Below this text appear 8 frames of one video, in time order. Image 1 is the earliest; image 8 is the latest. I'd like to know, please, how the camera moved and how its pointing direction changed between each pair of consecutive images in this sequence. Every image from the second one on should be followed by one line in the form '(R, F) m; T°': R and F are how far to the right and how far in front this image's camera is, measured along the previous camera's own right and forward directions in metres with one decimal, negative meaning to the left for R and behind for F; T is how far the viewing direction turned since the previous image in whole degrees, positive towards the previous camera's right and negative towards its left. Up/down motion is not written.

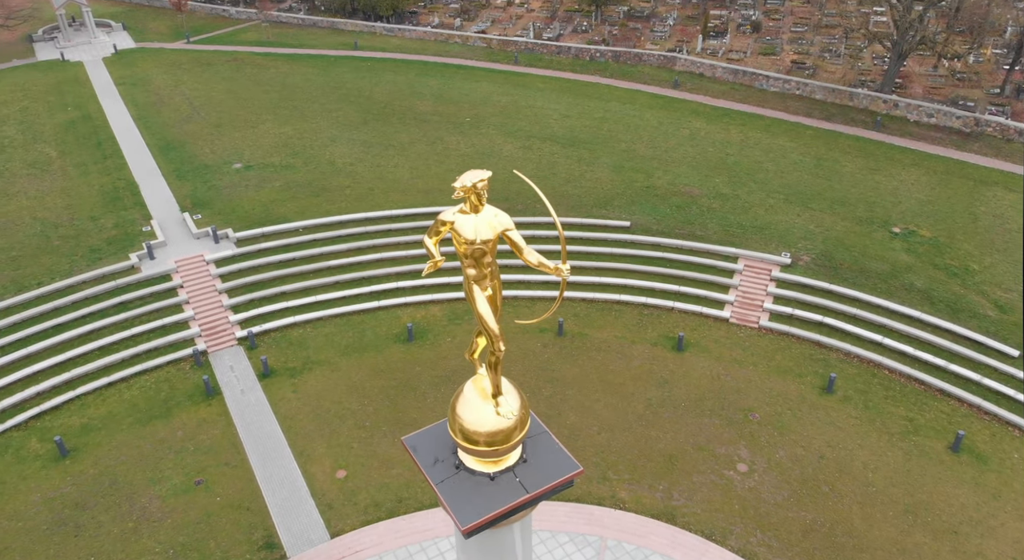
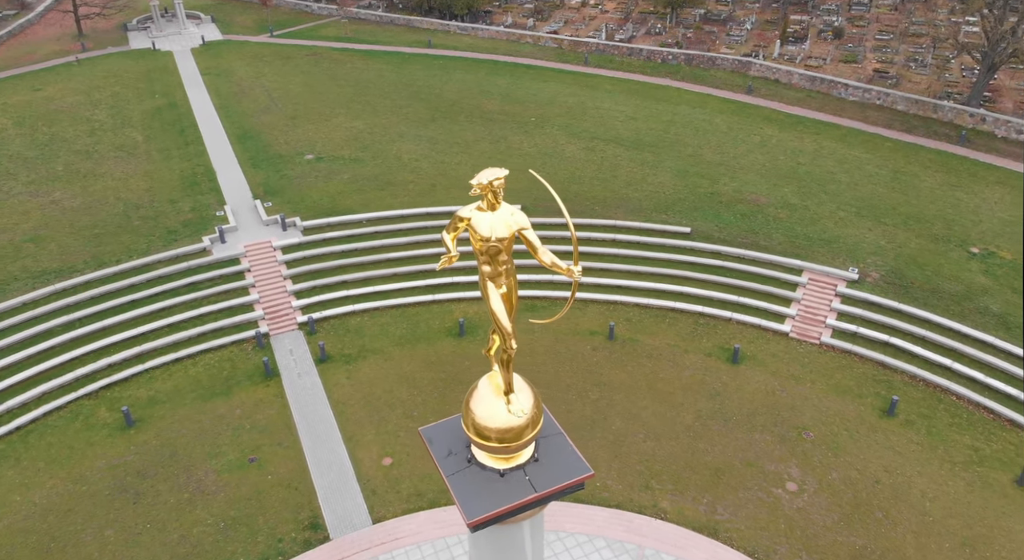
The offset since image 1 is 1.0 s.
(+0.2, 0.0) m; -5°
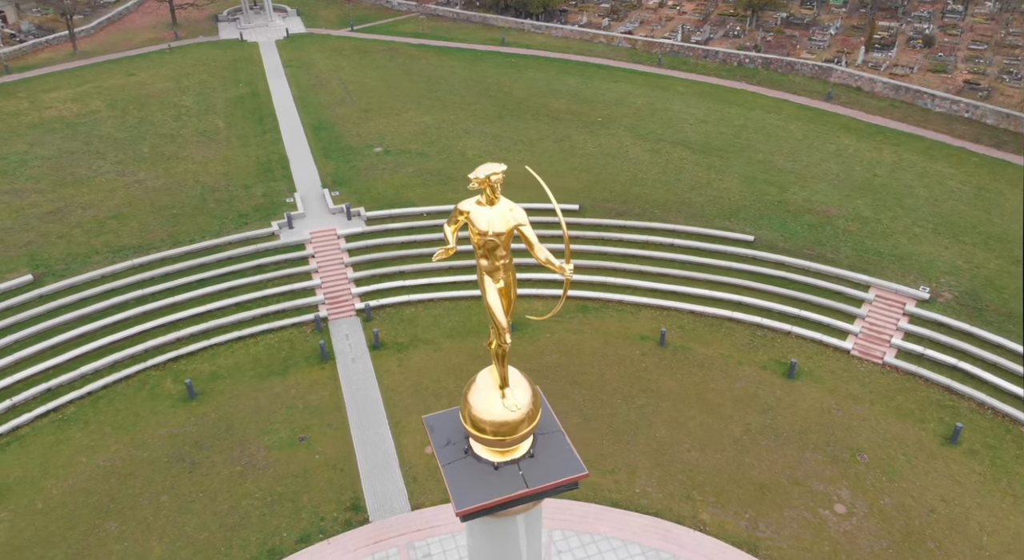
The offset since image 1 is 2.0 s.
(+0.3, 0.0) m; -5°
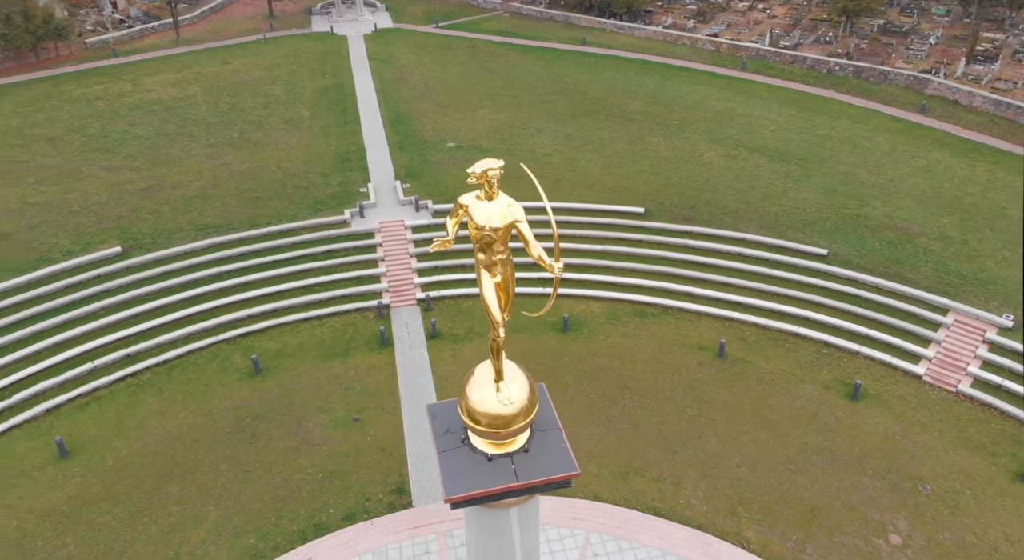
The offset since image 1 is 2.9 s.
(+0.3, -0.1) m; -6°
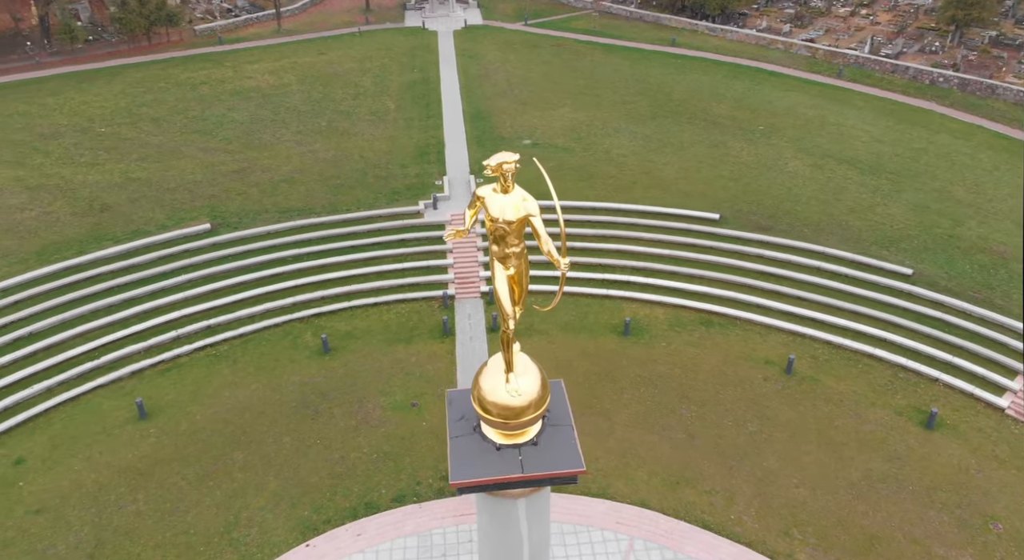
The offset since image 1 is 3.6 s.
(+0.3, -0.1) m; -6°
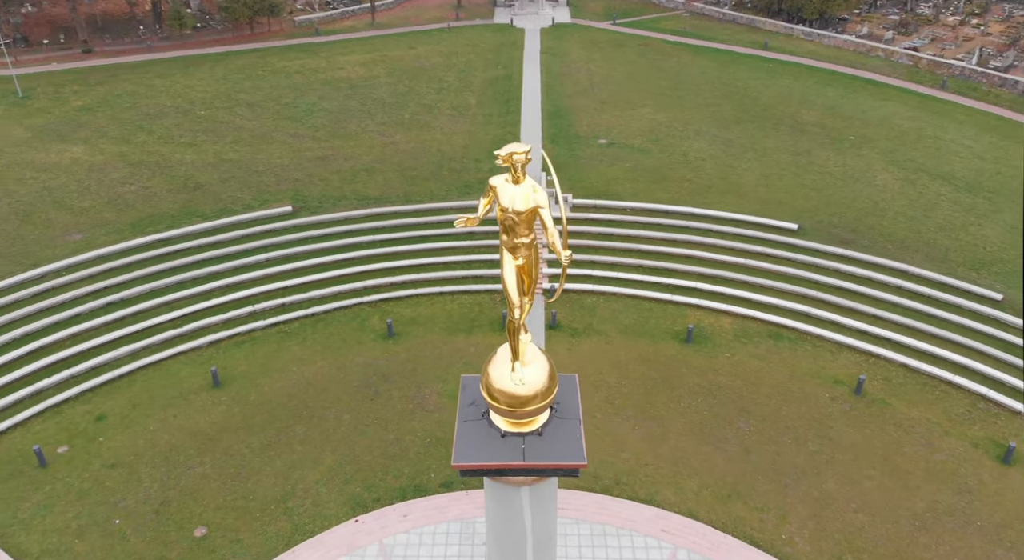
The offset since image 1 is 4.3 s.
(+0.3, -0.1) m; -6°
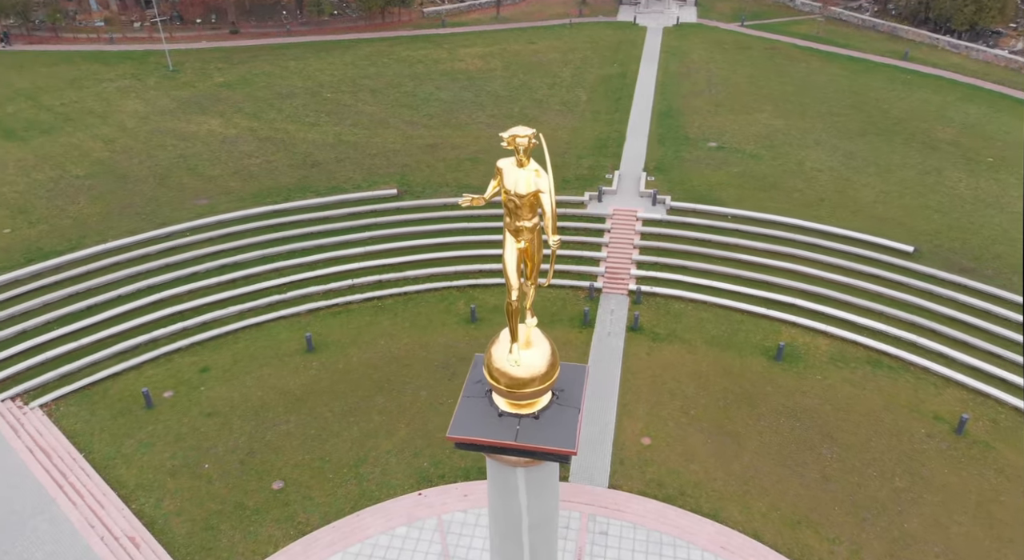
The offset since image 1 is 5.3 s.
(+0.5, -0.1) m; -8°
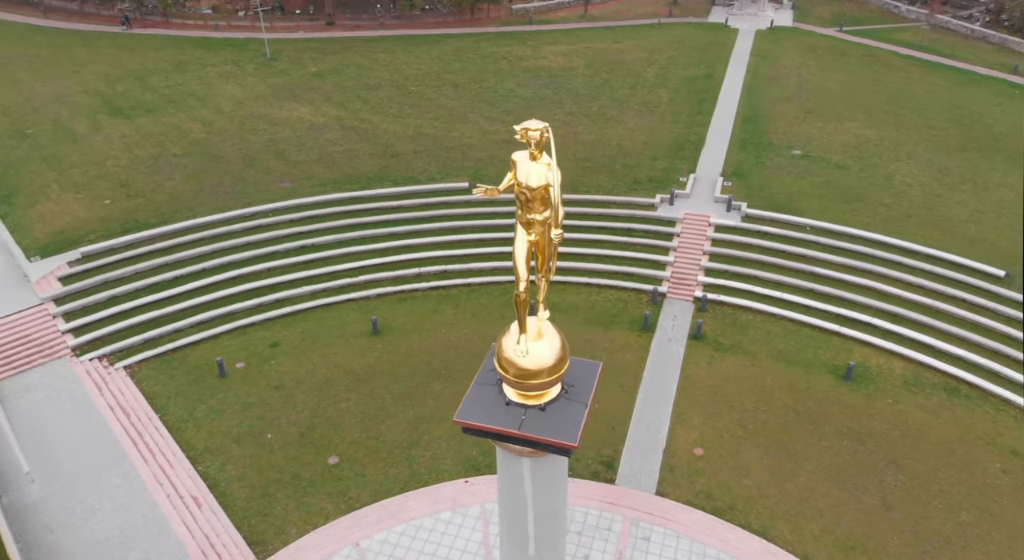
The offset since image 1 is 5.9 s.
(+0.3, -0.1) m; -6°
